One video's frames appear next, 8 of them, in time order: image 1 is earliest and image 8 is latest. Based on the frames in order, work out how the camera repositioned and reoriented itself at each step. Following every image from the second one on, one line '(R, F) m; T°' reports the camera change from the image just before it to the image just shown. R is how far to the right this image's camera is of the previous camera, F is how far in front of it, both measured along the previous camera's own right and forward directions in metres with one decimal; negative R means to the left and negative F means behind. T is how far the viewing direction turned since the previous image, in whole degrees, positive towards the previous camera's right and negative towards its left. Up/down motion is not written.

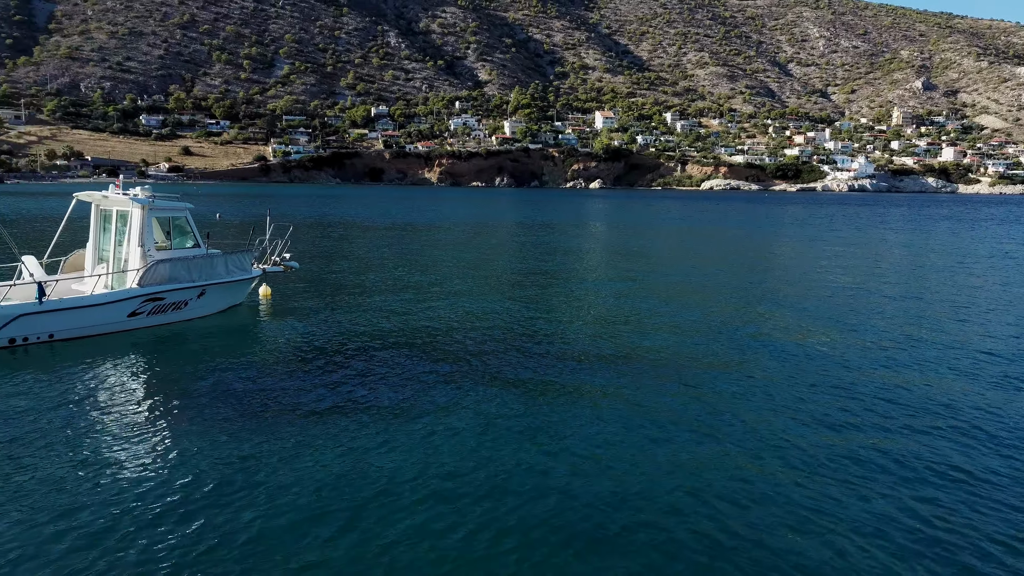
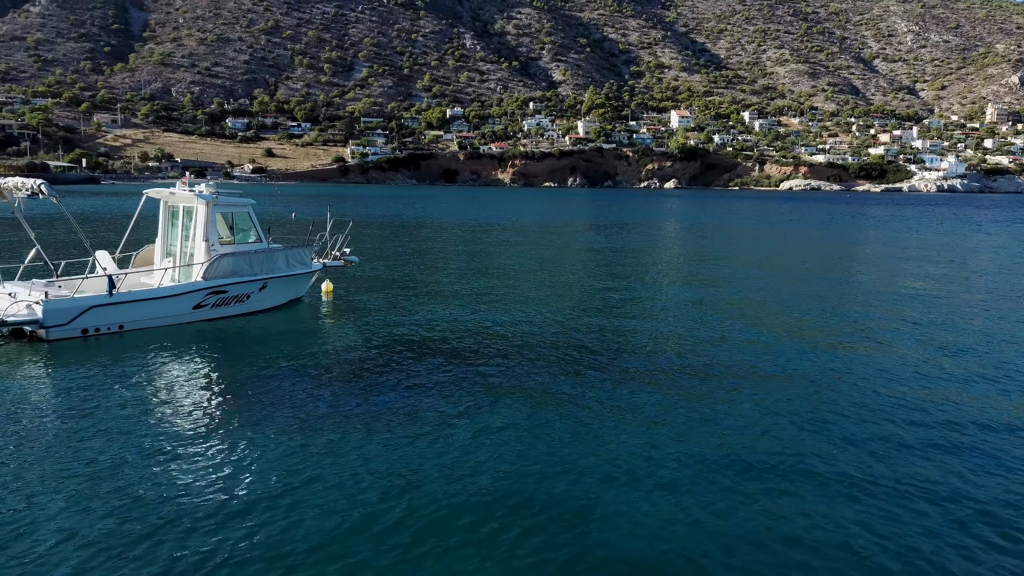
(+0.1, -0.2) m; -5°
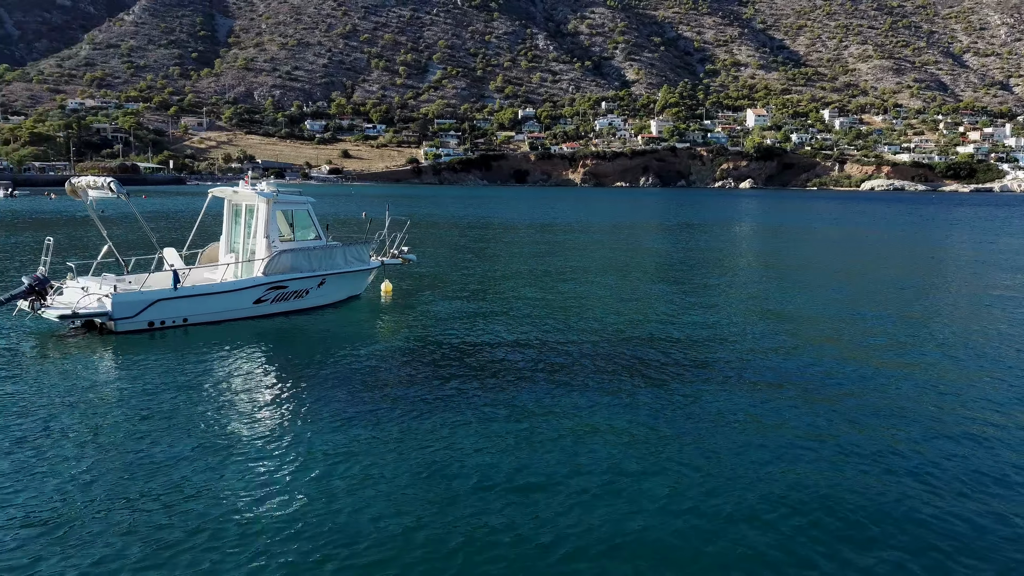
(+0.4, -0.3) m; -5°
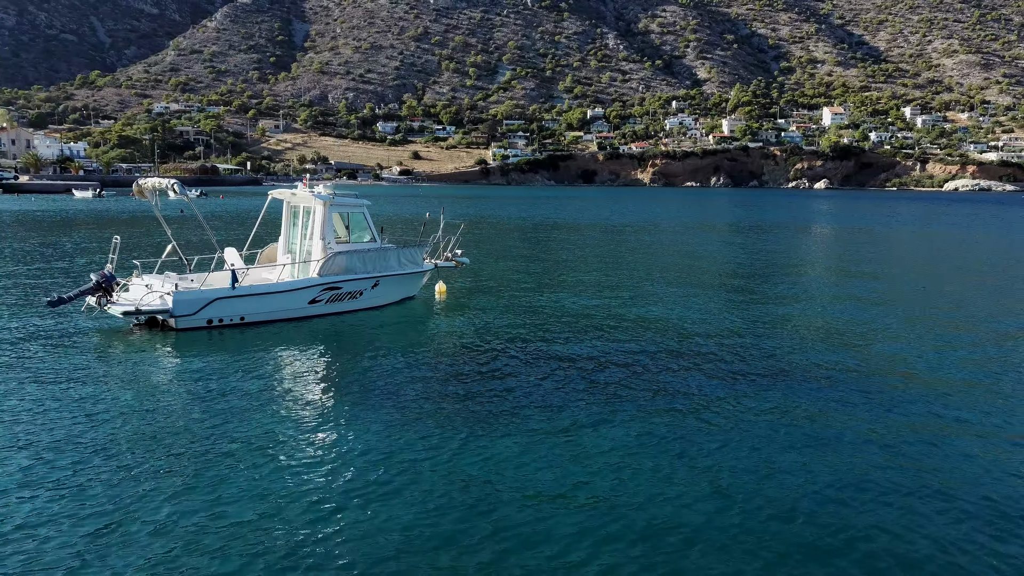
(+0.3, -0.3) m; -5°
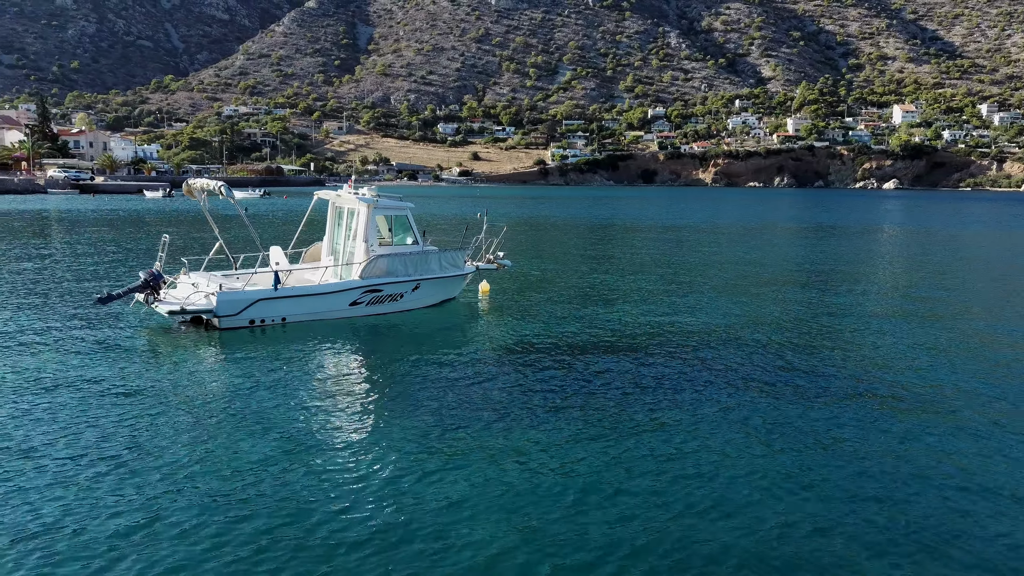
(+0.3, -0.3) m; -4°
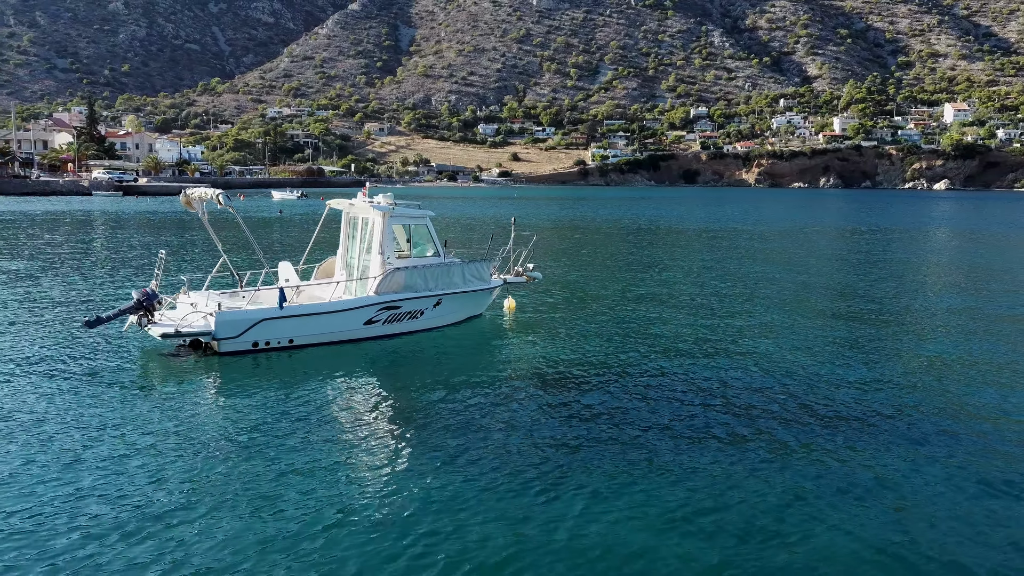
(+0.2, +0.4) m; -3°
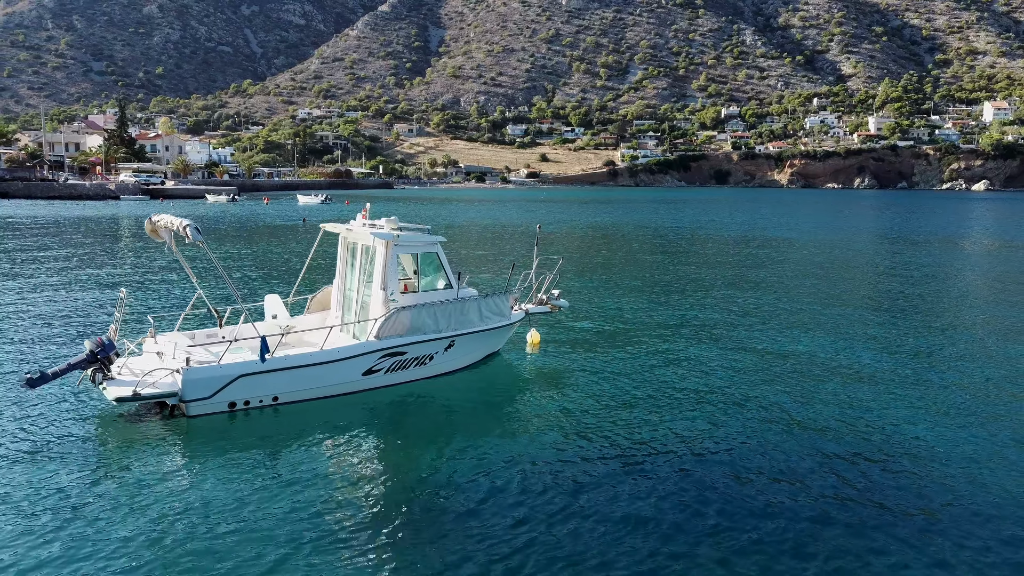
(+0.1, +0.7) m; -2°
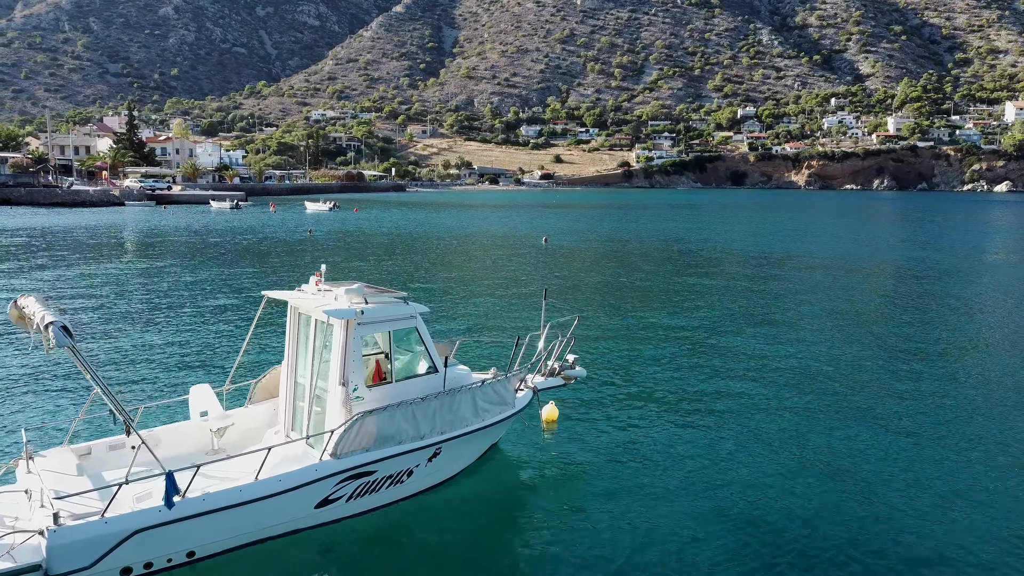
(+0.1, +1.1) m; -1°
